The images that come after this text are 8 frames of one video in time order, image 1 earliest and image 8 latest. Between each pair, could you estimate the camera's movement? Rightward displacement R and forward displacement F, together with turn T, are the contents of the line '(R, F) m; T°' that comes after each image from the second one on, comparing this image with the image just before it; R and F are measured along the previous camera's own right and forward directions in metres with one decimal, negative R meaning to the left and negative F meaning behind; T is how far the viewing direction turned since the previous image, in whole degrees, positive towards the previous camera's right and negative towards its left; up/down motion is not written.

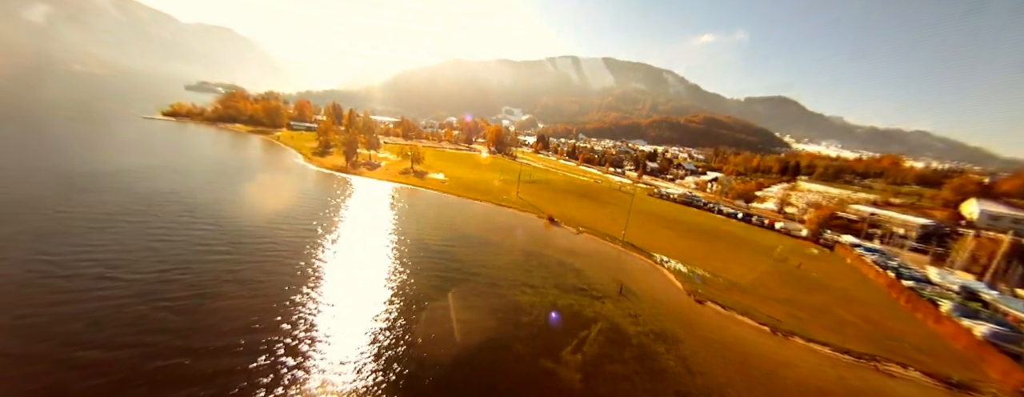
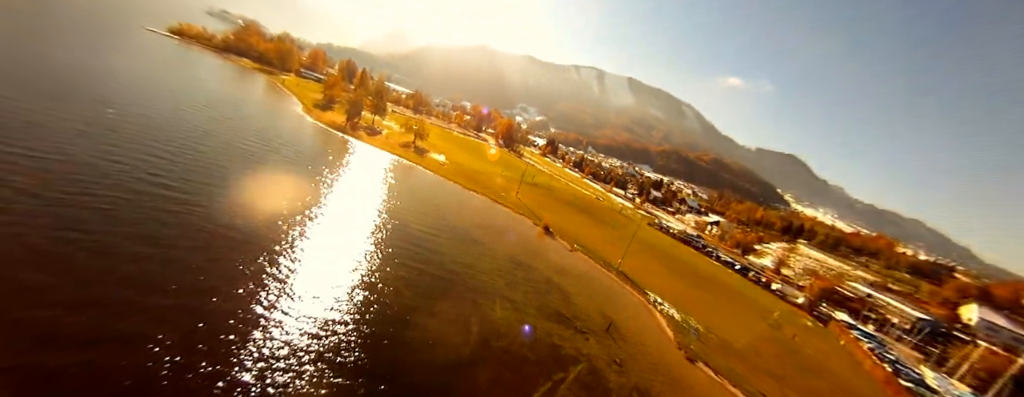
(-0.6, +3.4) m; +1°
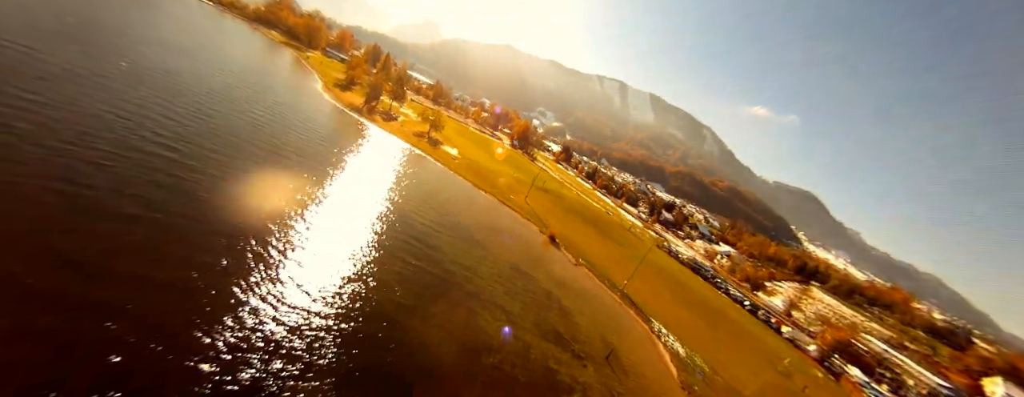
(-0.4, +1.9) m; -1°
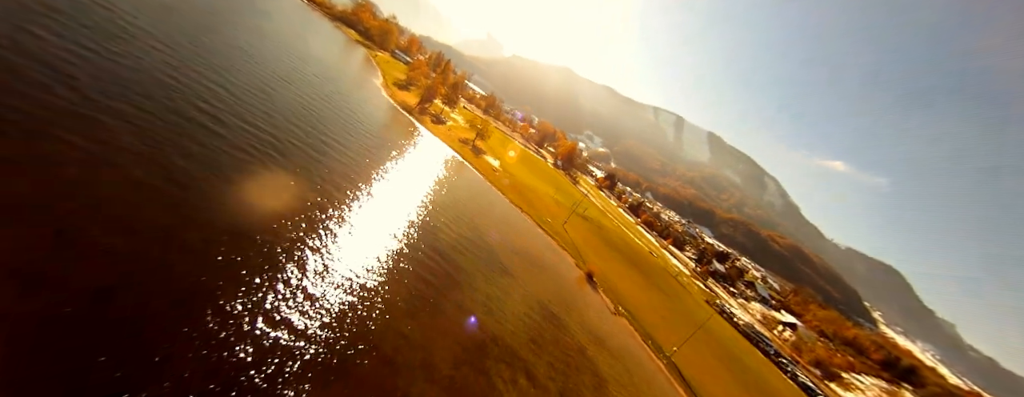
(-0.9, +4.8) m; -6°
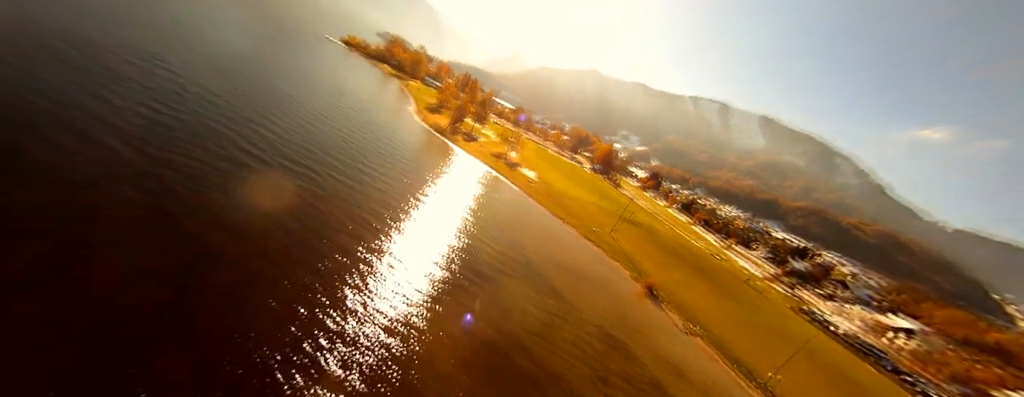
(-0.3, +3.1) m; -7°
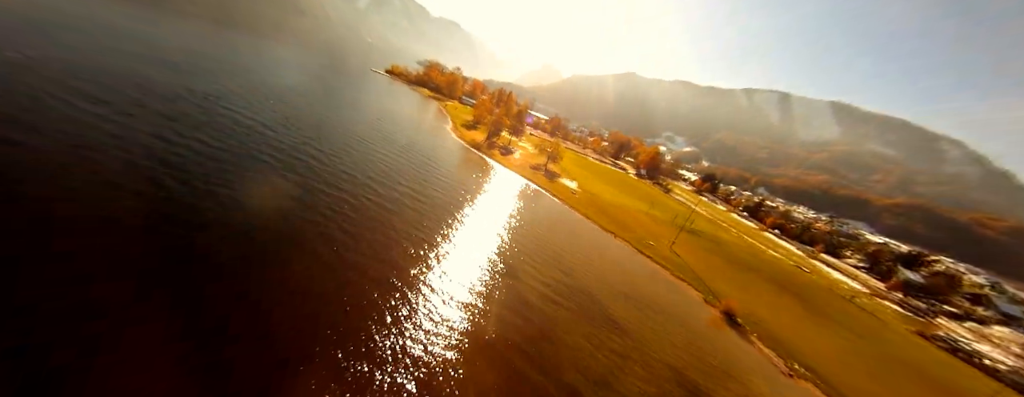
(-0.3, +4.3) m; -7°
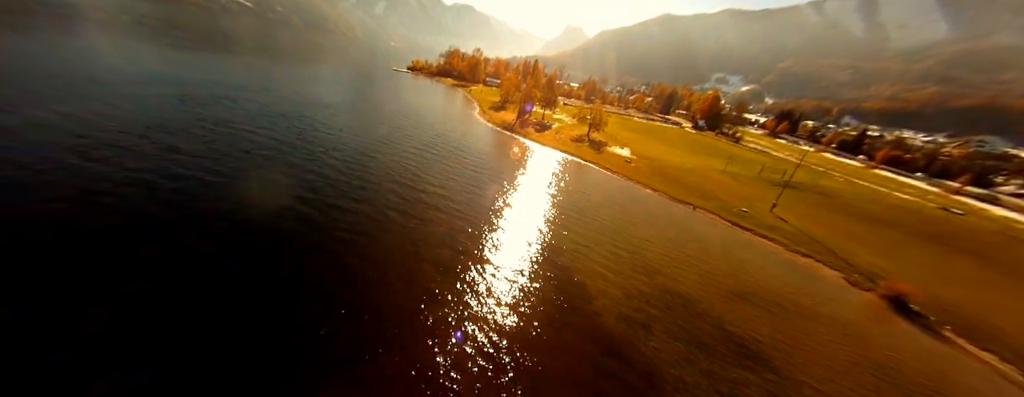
(-0.4, +7.7) m; -8°
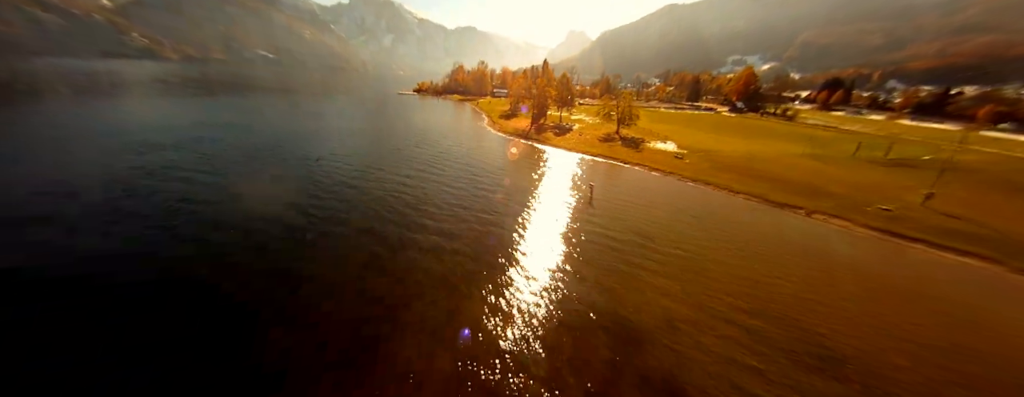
(-0.8, +10.1) m; -3°
